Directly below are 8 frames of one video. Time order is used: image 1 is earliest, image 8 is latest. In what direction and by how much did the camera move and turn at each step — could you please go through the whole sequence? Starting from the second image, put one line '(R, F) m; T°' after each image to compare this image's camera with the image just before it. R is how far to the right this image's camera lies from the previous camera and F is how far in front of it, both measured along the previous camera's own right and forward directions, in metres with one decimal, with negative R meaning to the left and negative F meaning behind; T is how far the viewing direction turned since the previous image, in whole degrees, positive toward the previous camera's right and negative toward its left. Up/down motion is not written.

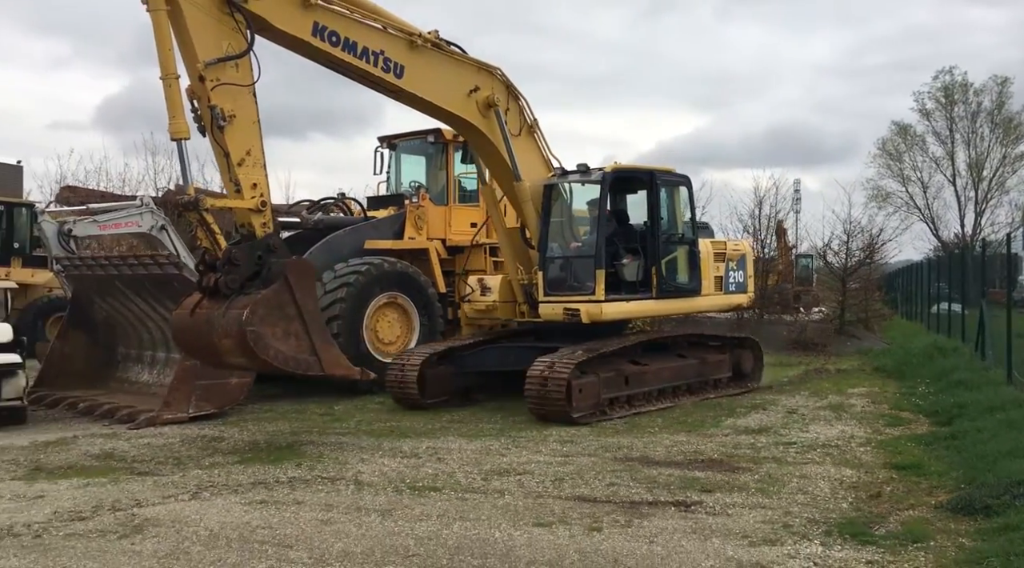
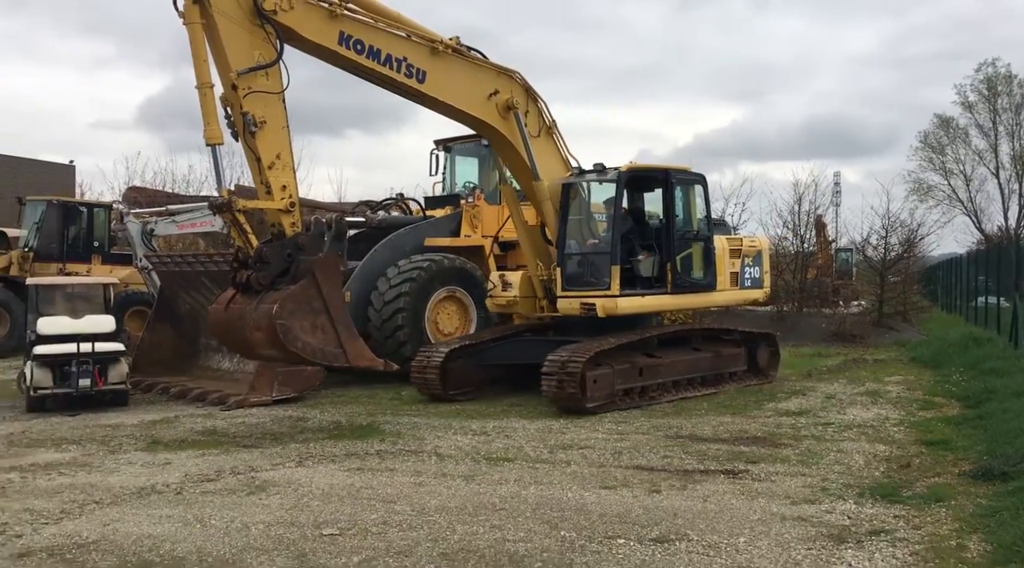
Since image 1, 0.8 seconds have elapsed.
(-0.2, -0.9) m; -2°
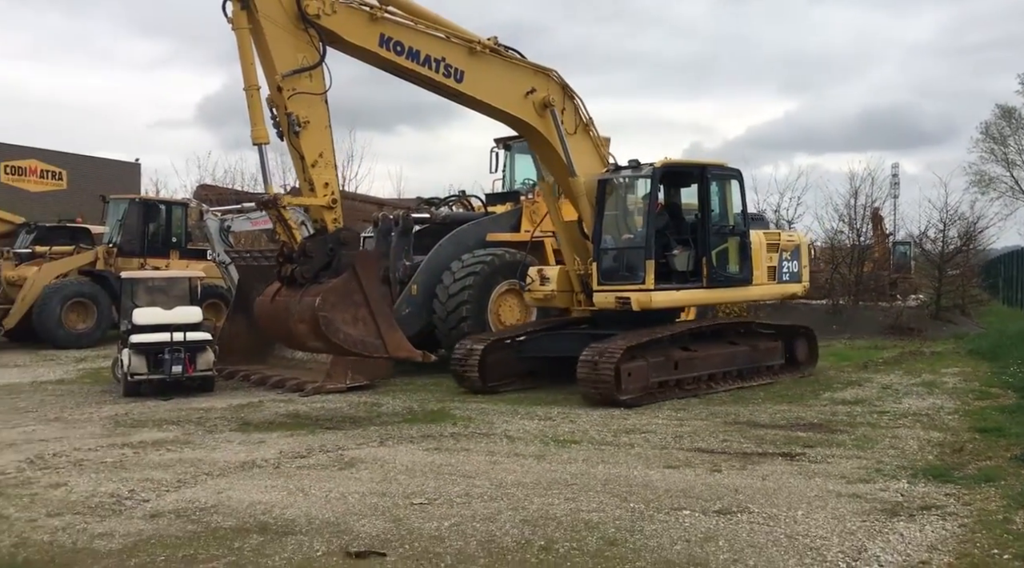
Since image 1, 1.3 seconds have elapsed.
(-0.1, -0.5) m; -3°
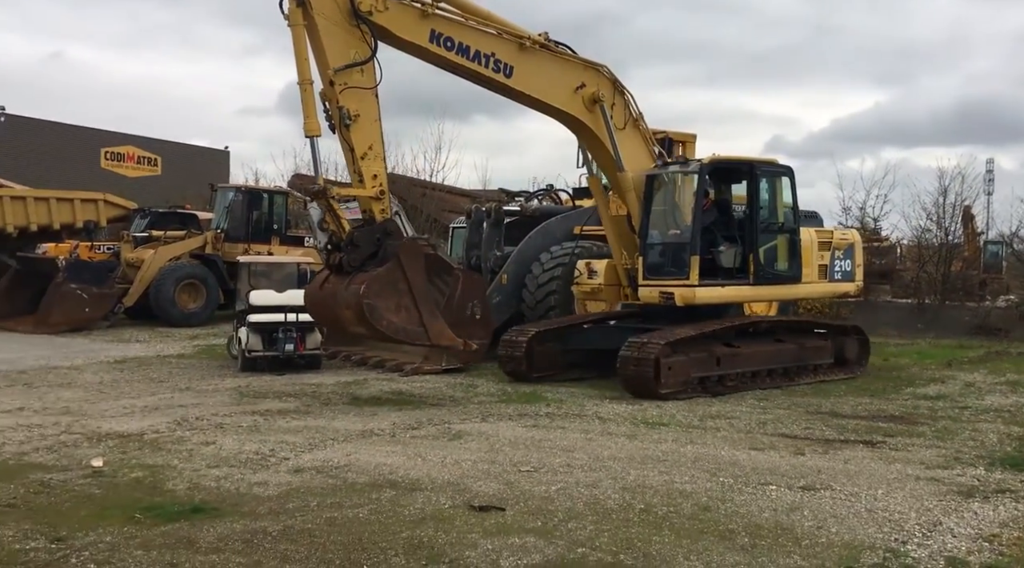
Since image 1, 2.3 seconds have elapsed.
(-0.2, -0.6) m; -4°
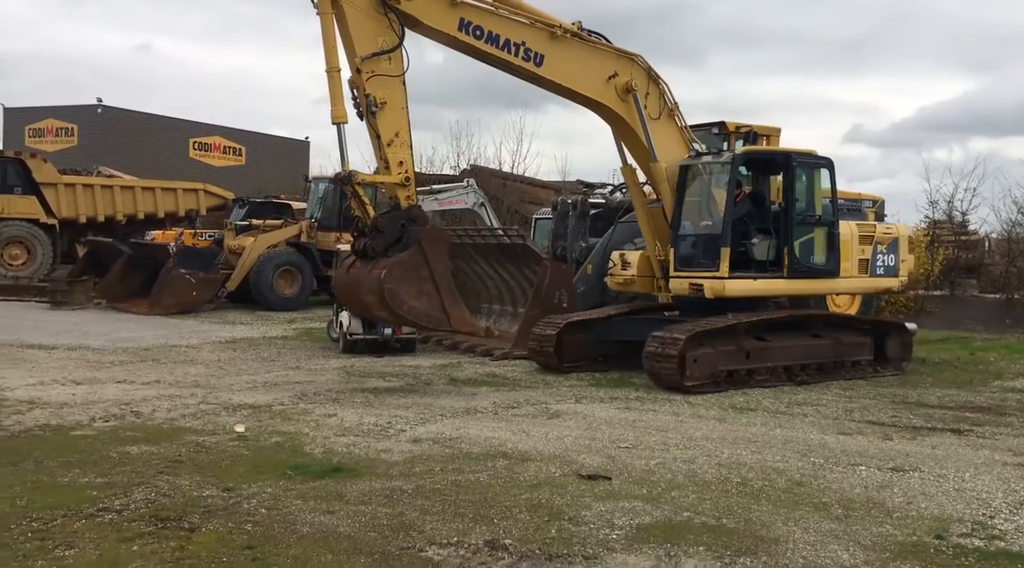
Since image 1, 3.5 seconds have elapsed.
(-0.2, -0.4) m; -4°
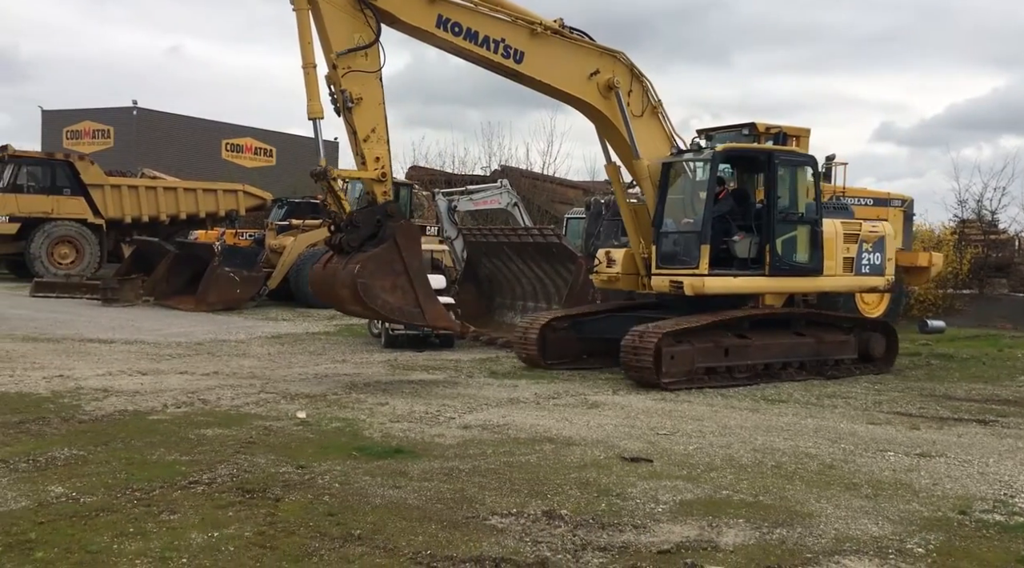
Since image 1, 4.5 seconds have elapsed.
(-0.1, -0.4) m; -1°
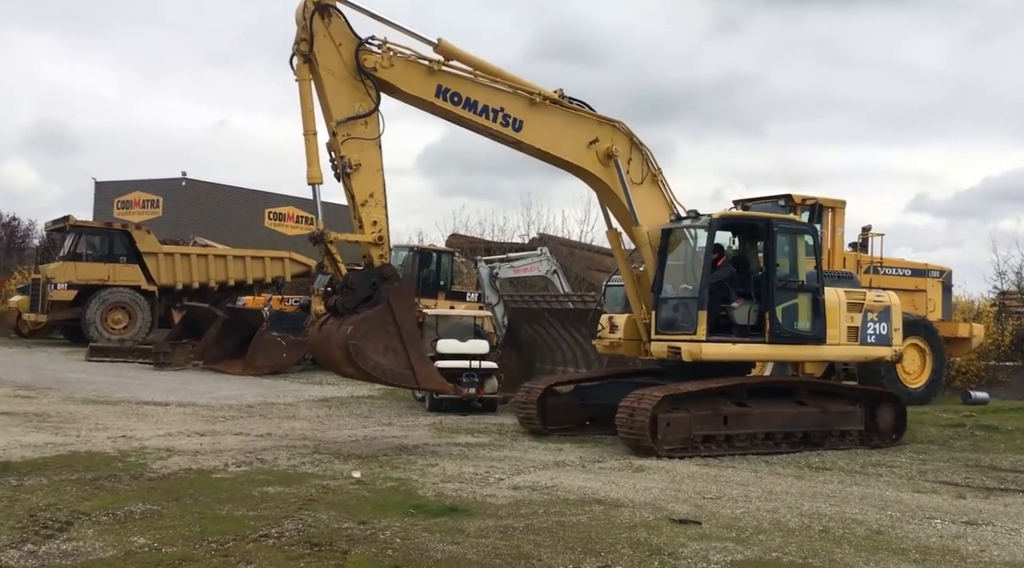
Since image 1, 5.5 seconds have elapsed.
(-0.1, -0.2) m; -2°
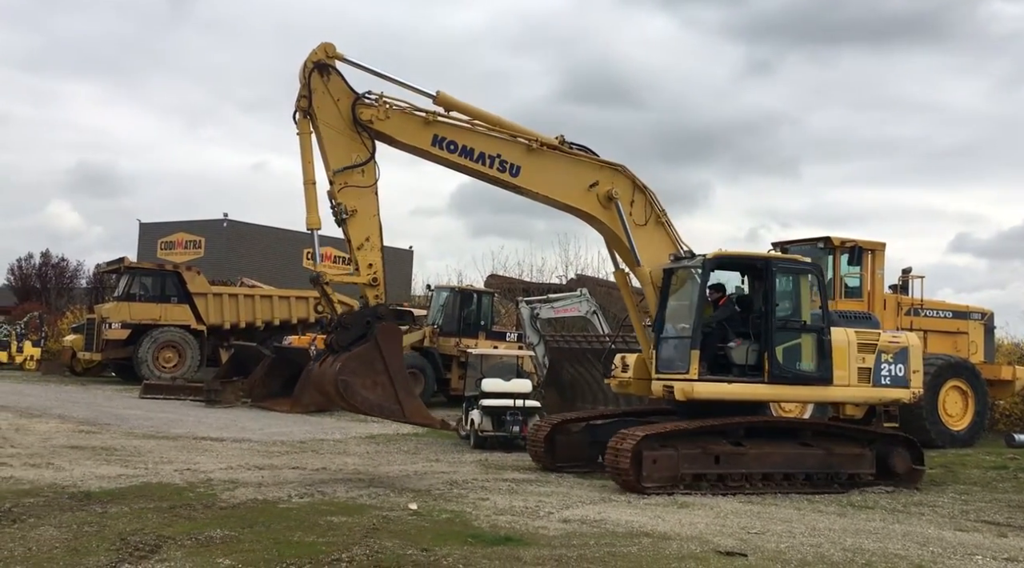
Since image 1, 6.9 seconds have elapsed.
(-0.1, -0.3) m; -2°
